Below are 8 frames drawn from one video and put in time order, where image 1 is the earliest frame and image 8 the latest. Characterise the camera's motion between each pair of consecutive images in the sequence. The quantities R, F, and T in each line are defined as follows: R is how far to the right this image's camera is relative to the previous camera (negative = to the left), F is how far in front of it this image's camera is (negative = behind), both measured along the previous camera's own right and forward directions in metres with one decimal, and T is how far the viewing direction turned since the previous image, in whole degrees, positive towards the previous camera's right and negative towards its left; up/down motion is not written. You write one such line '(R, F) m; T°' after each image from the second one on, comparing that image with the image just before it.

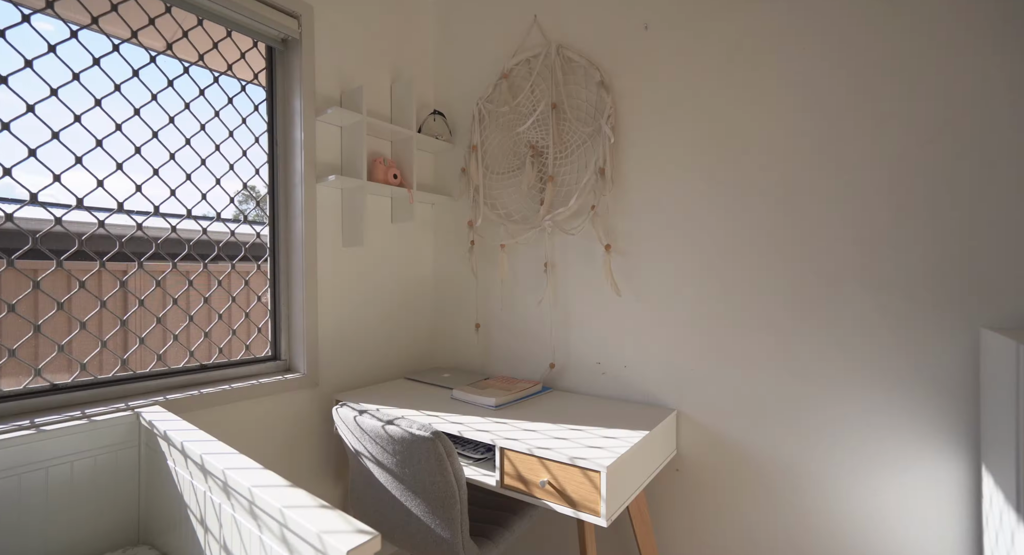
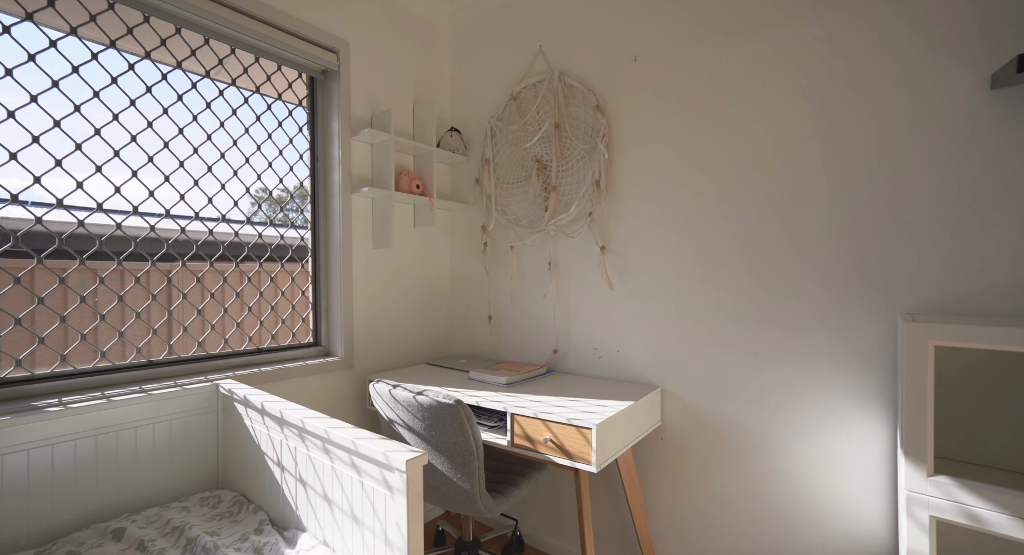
(0.0, -0.3) m; -1°
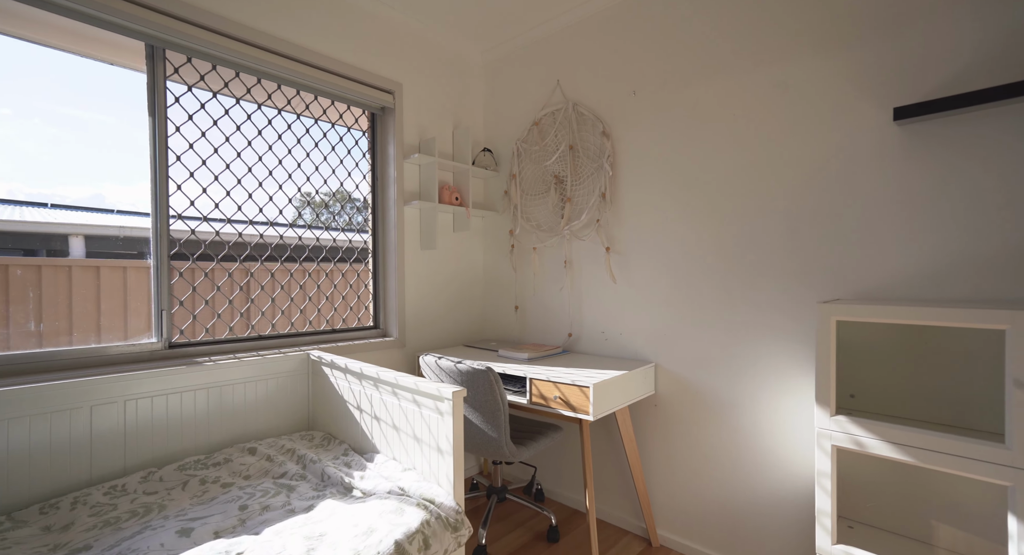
(+0.1, -0.4) m; -4°
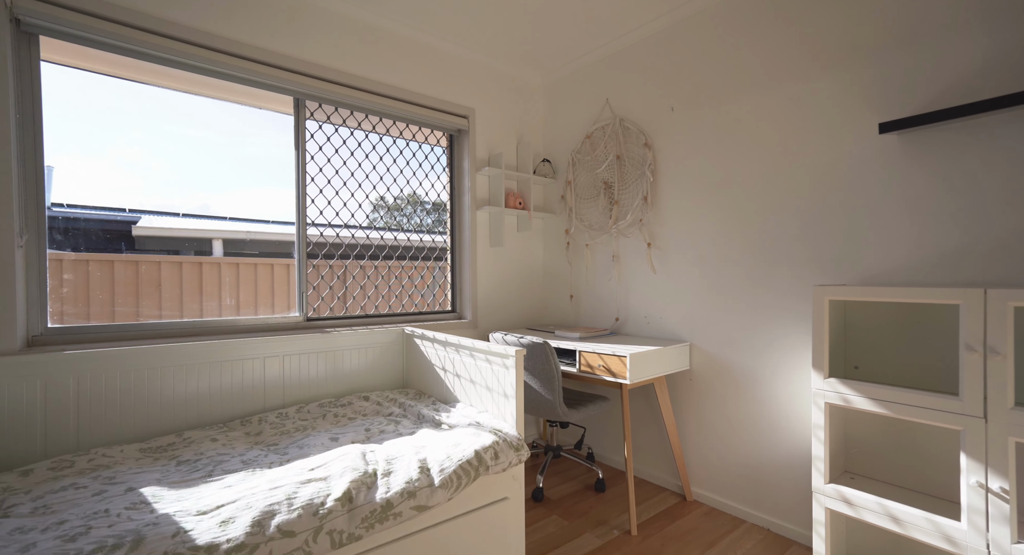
(+0.1, -0.4) m; -8°
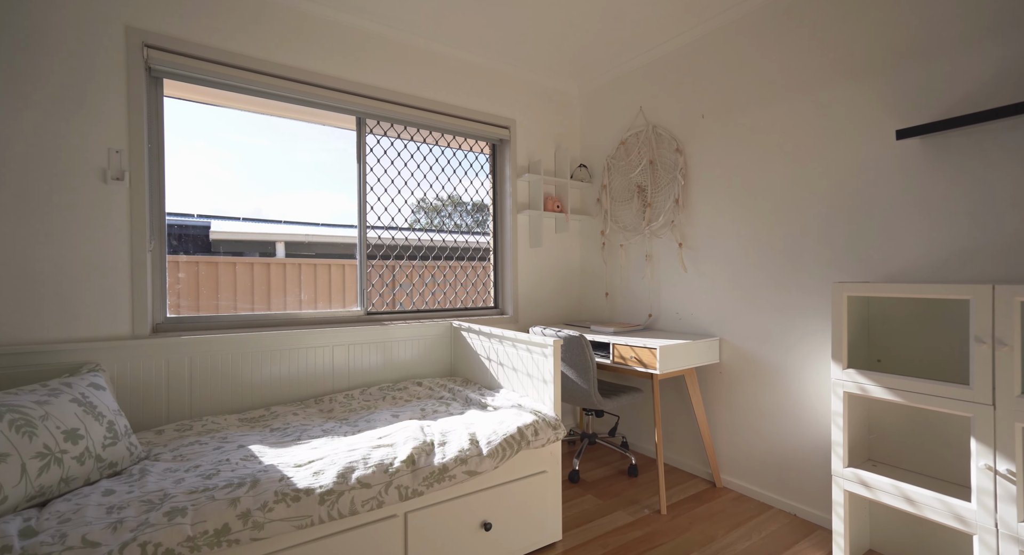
(0.0, -0.2) m; -5°
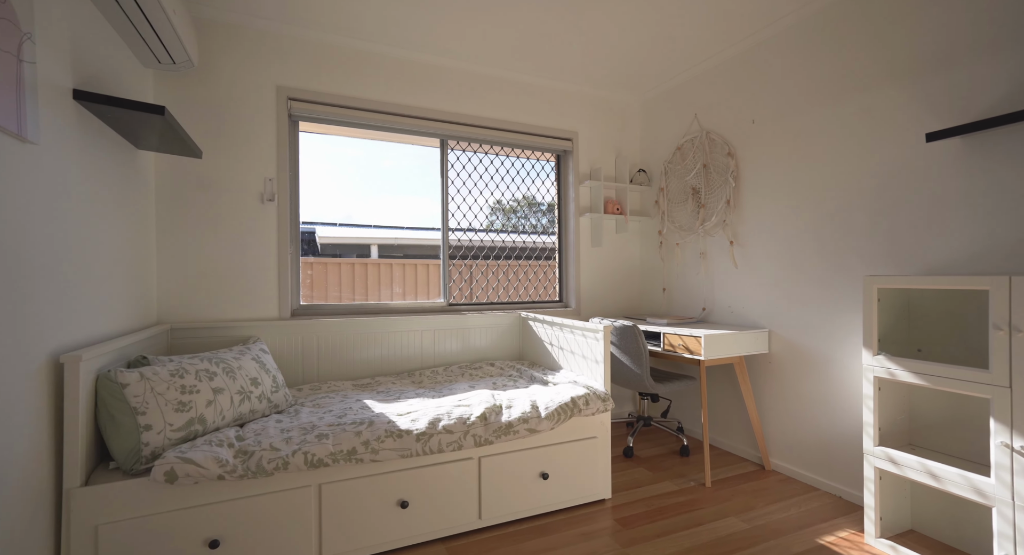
(+0.1, -0.4) m; -10°
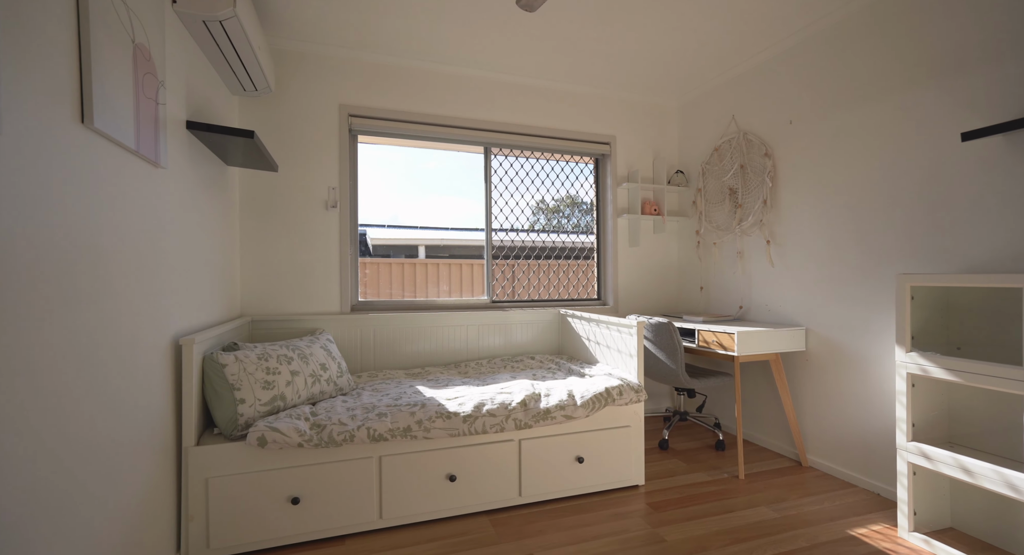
(0.0, -0.2) m; -5°
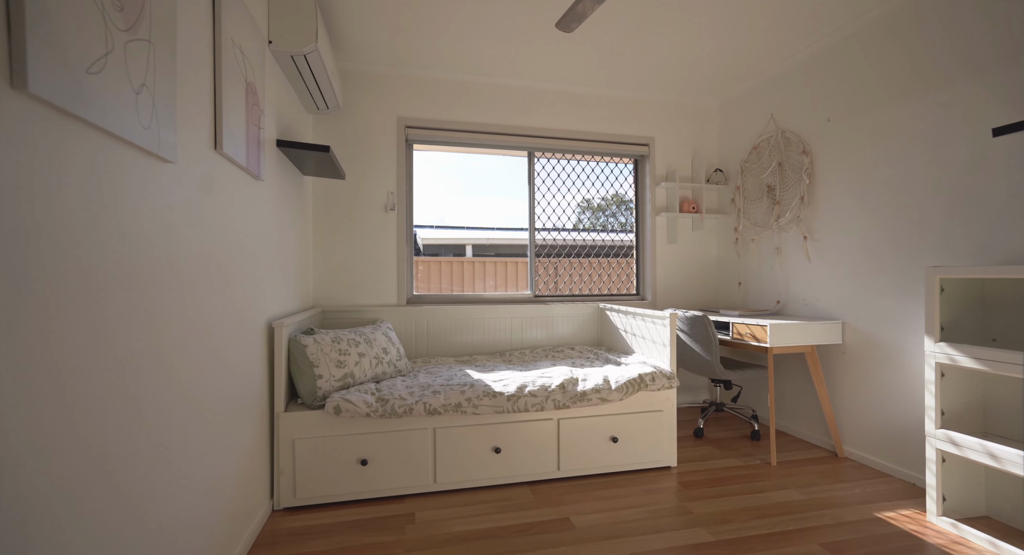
(0.0, -0.2) m; -6°
